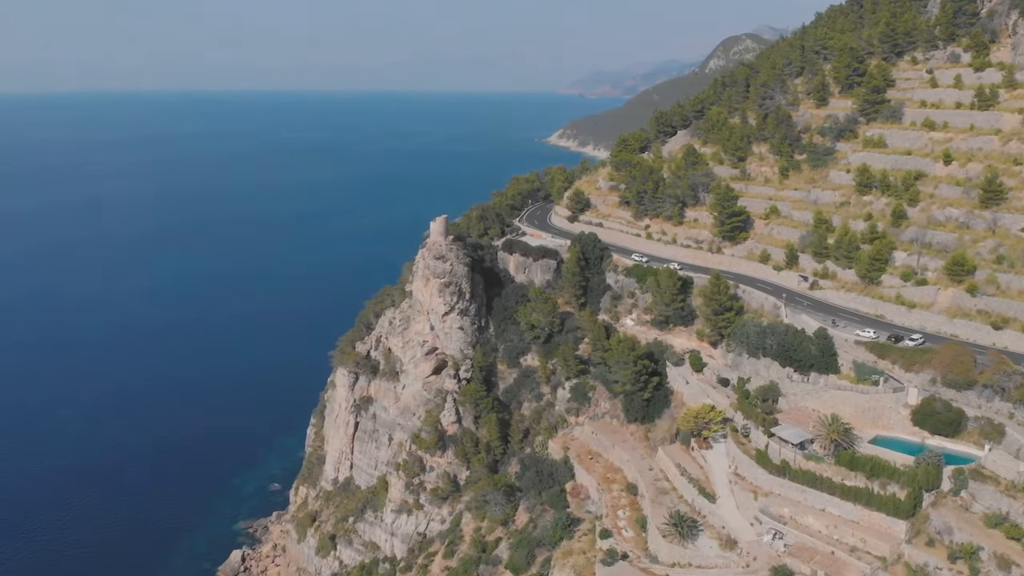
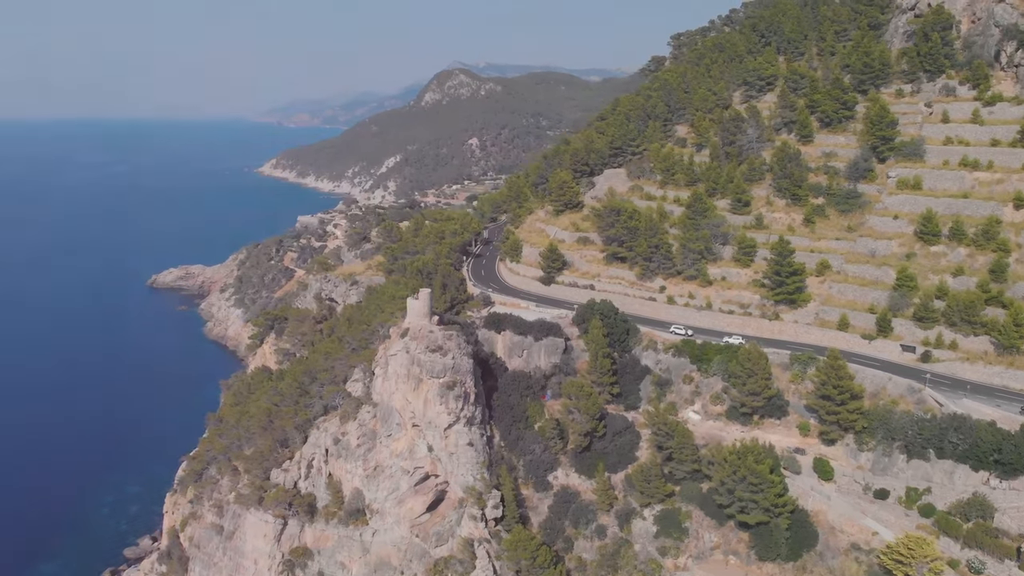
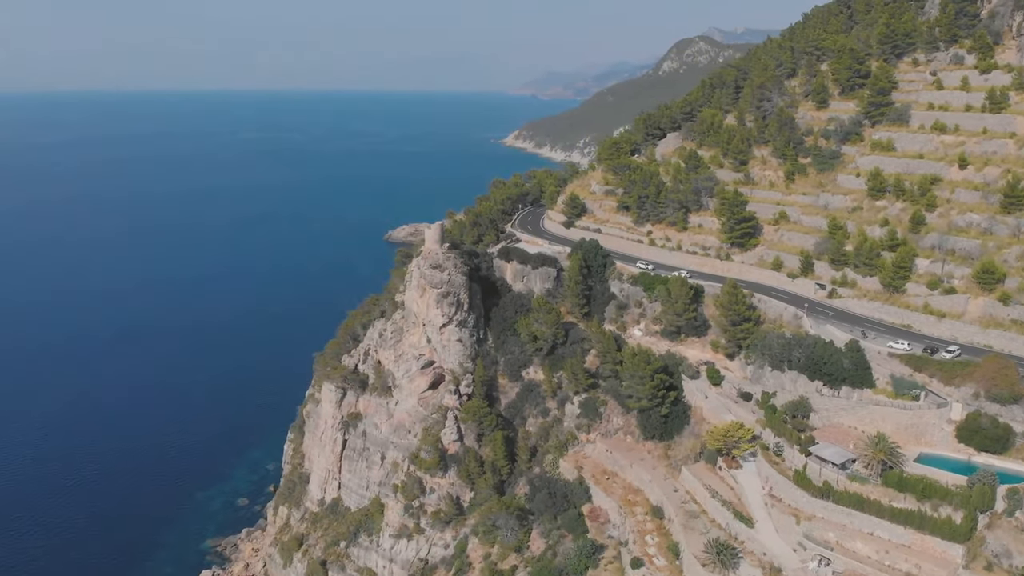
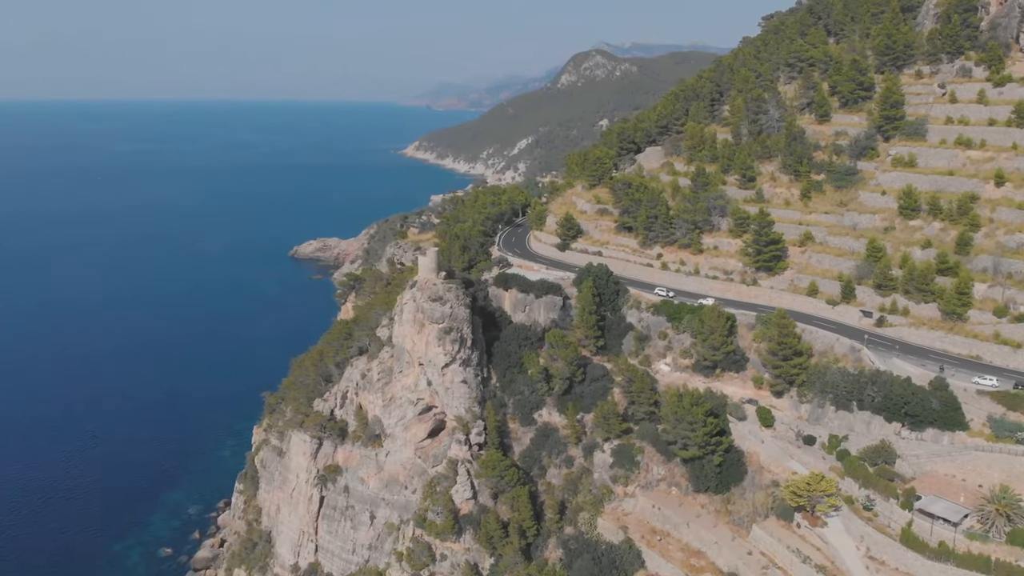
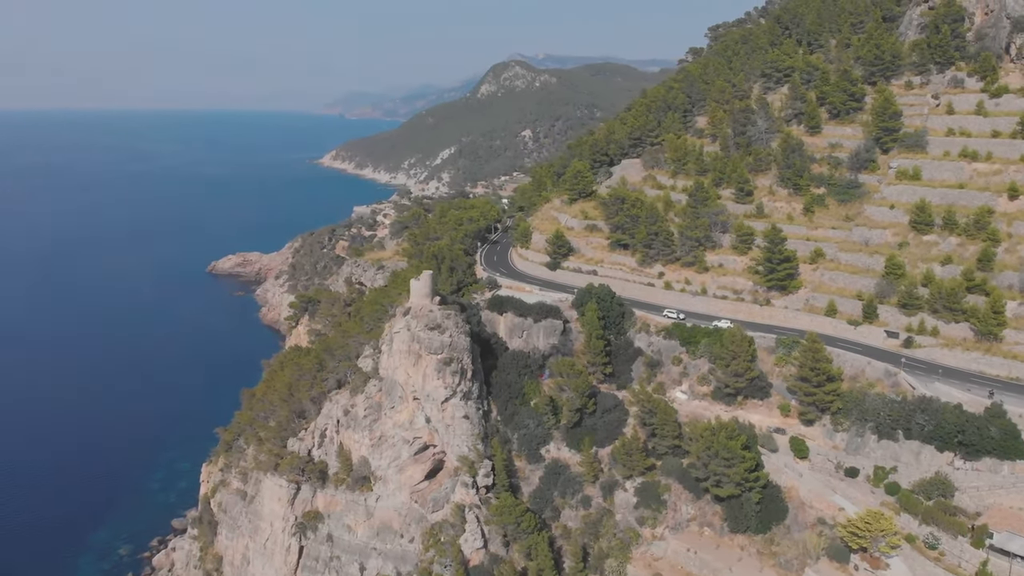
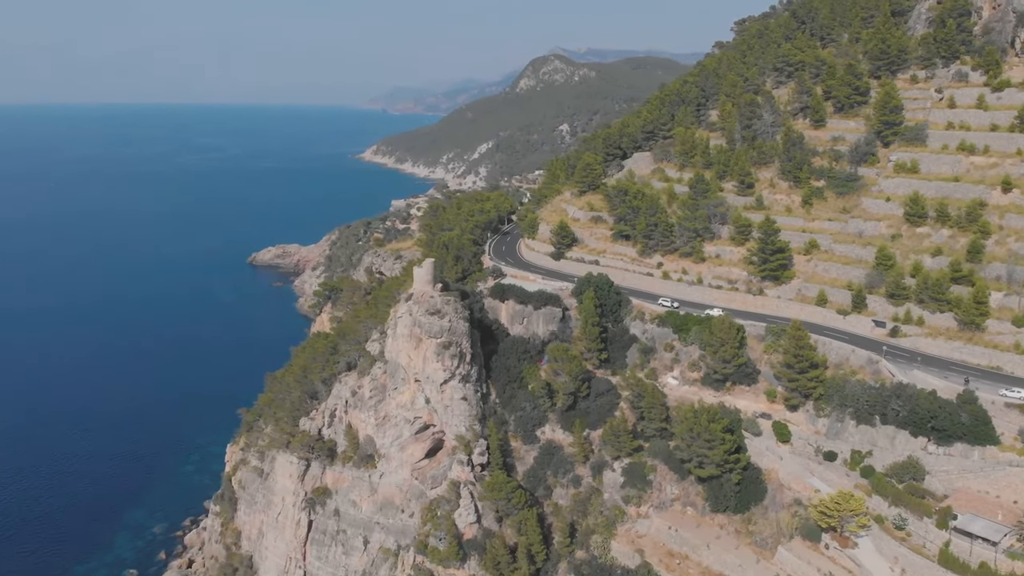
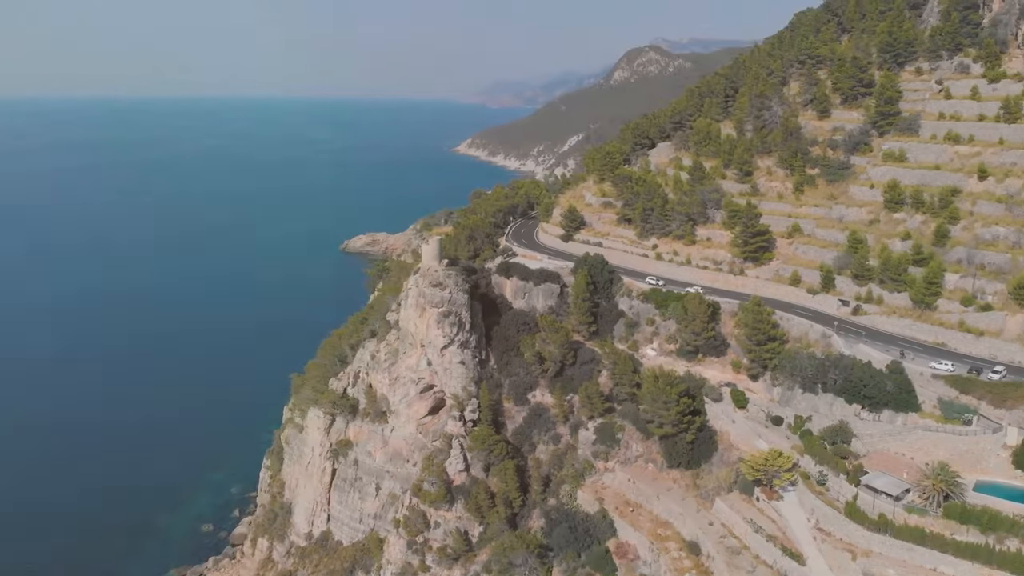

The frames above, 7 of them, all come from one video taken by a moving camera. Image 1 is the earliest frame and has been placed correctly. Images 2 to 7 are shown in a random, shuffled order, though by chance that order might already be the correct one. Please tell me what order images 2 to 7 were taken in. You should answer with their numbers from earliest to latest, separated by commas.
3, 7, 4, 6, 5, 2
